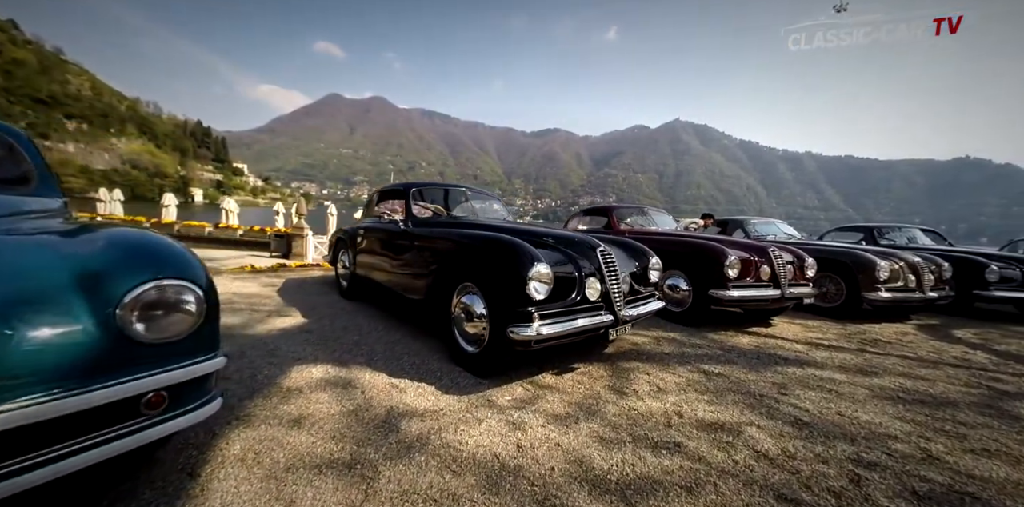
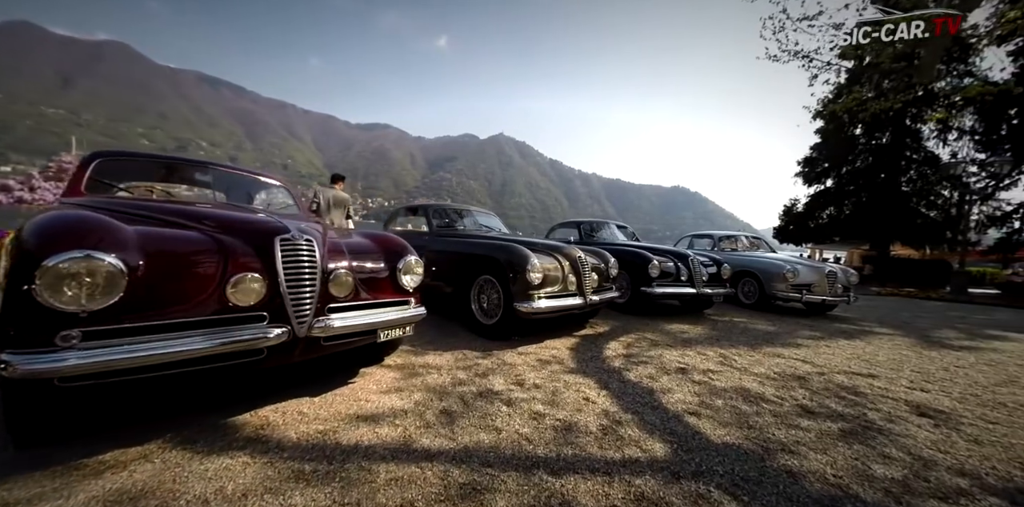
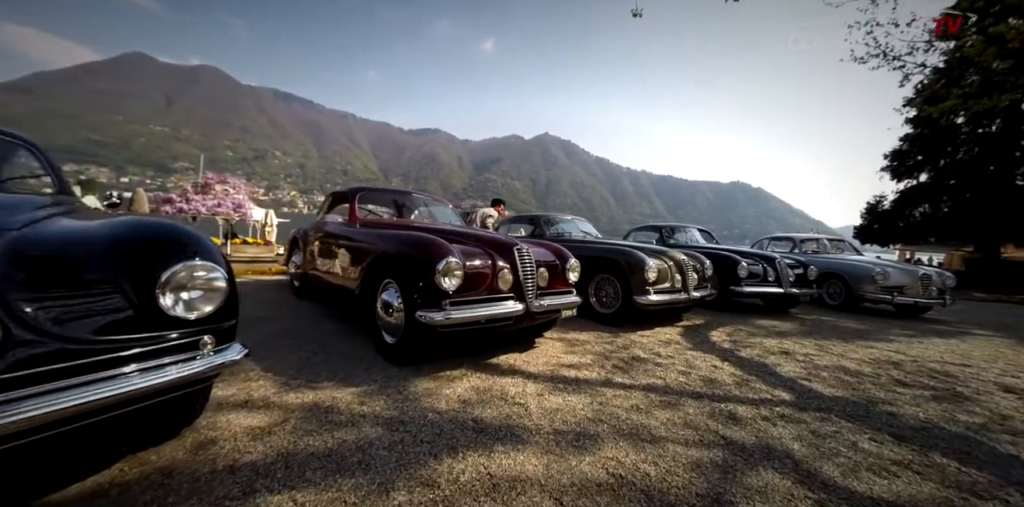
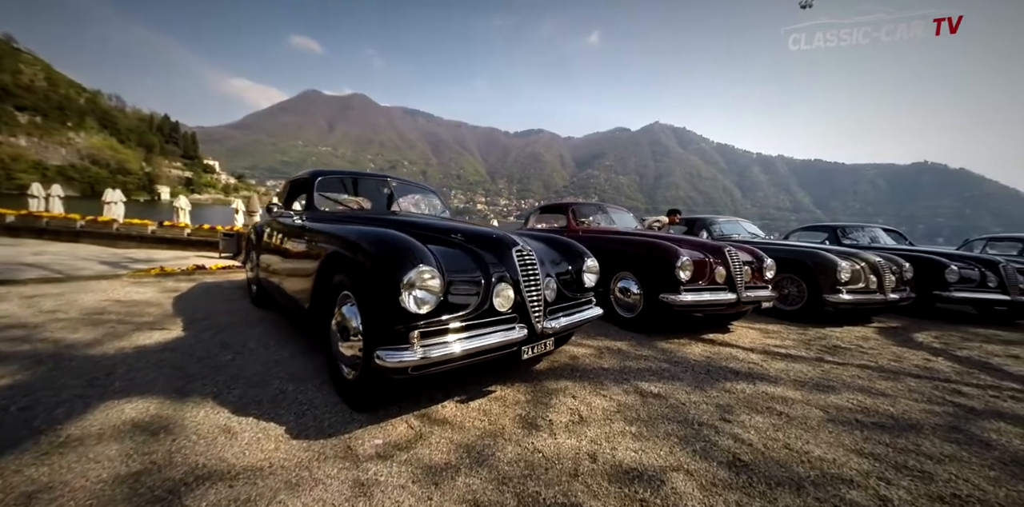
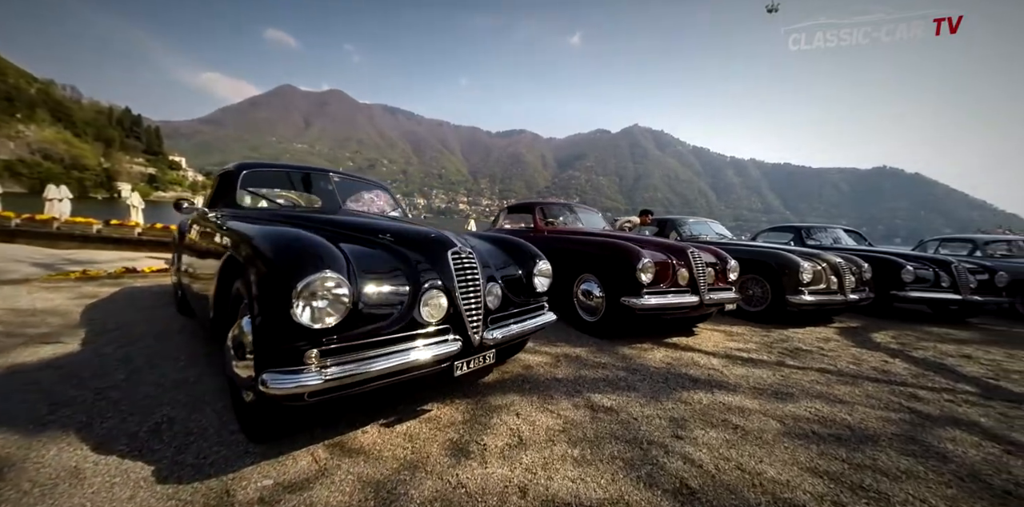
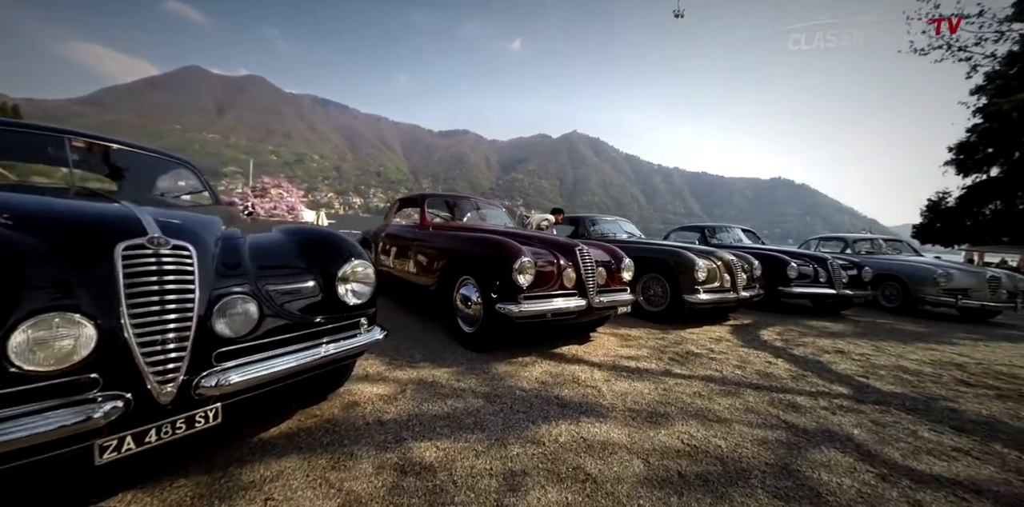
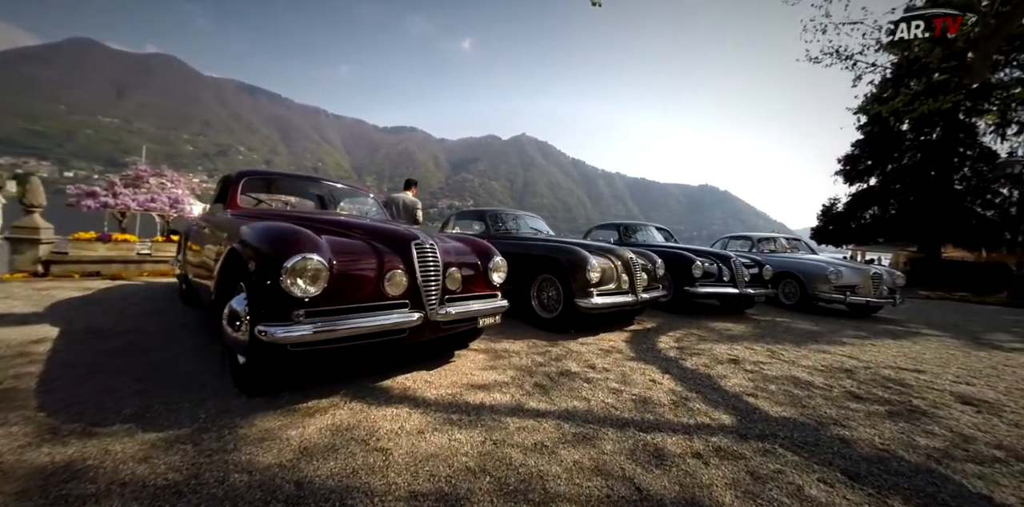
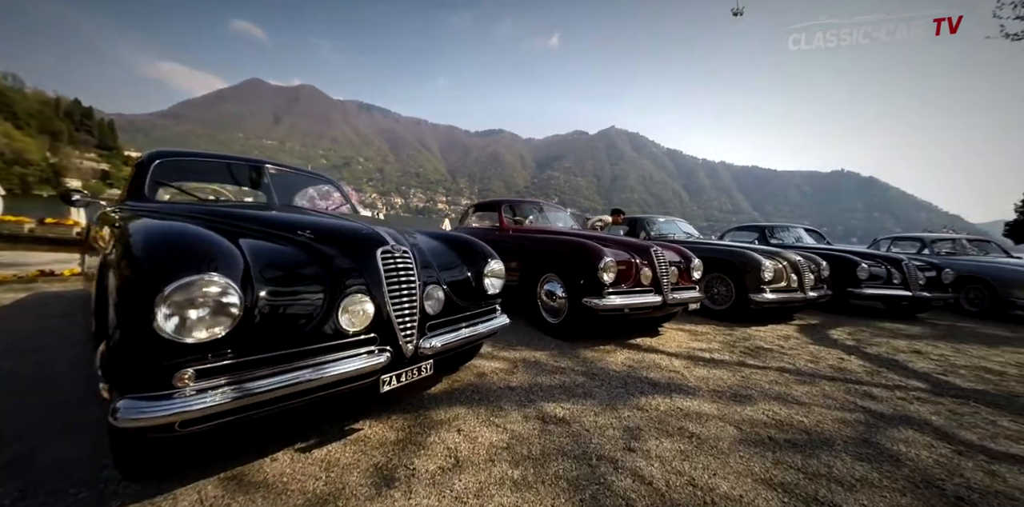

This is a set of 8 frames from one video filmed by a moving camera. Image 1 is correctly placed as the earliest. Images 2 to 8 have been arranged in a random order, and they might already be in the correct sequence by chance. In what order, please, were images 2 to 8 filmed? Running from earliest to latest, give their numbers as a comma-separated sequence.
4, 5, 8, 6, 3, 7, 2
